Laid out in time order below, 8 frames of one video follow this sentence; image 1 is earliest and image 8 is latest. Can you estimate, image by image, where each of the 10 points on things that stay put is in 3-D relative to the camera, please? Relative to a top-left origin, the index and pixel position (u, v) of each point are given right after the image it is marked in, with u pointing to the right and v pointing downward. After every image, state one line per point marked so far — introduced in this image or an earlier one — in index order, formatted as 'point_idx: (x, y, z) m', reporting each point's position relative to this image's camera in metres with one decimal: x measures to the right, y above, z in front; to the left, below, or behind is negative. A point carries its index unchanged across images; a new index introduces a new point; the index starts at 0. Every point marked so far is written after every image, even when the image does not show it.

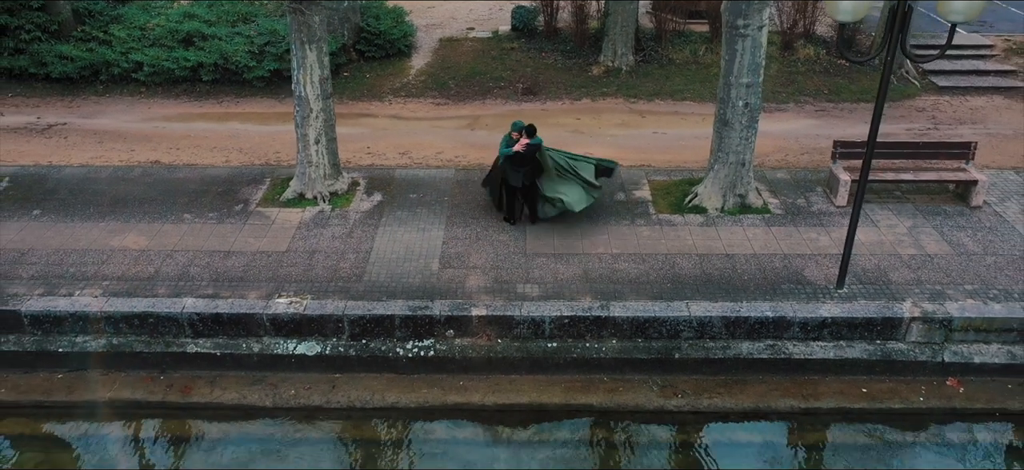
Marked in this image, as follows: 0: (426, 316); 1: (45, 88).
0: (-0.4, -0.4, +6.4) m
1: (-3.8, +1.2, +10.9) m
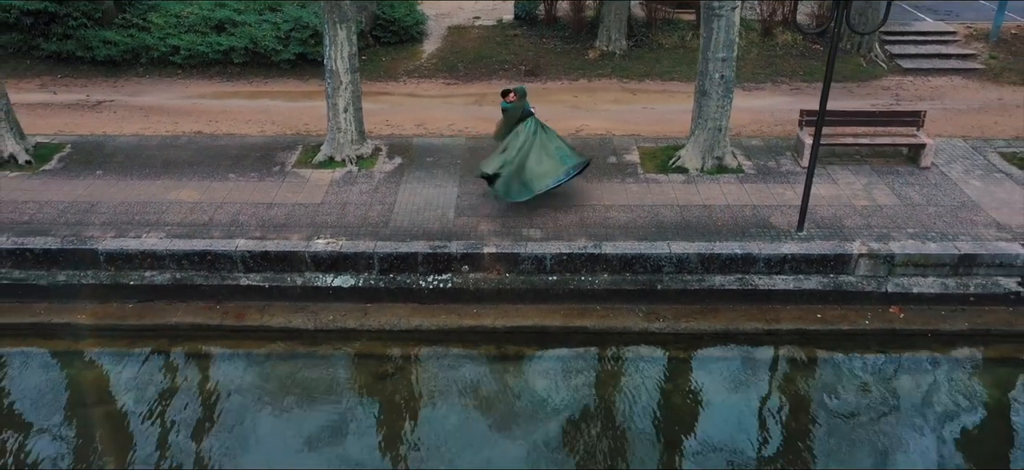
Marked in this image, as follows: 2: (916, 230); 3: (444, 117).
0: (-0.4, -0.1, +7.5) m
1: (-3.7, +1.5, +12.0) m
2: (+2.3, 0.0, +7.8) m
3: (-0.5, +0.9, +10.6) m
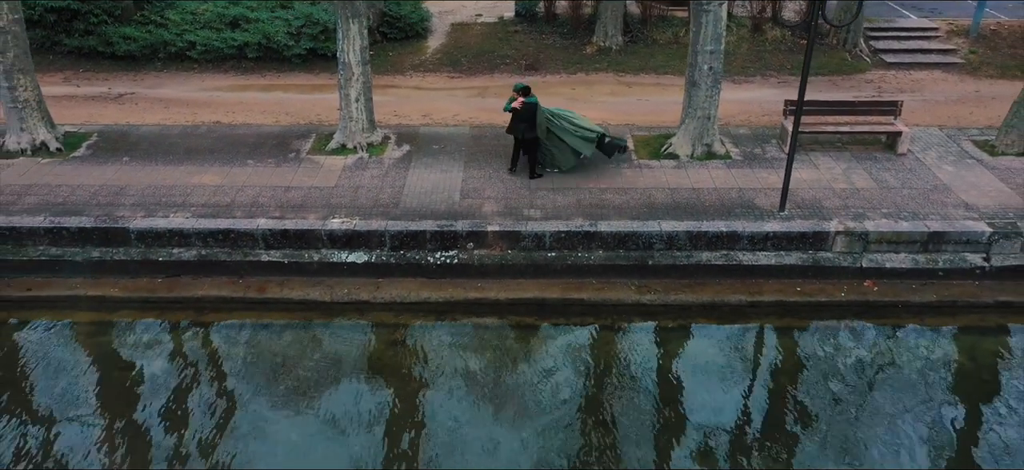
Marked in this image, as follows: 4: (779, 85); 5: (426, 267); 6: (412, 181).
0: (-0.4, 0.0, +8.1) m
1: (-3.7, +1.6, +12.5) m
2: (+2.3, +0.2, +8.3) m
3: (-0.5, +1.1, +11.2) m
4: (+2.4, +1.3, +11.9) m
5: (-0.5, -0.2, +8.1) m
6: (-0.7, +0.4, +9.0) m
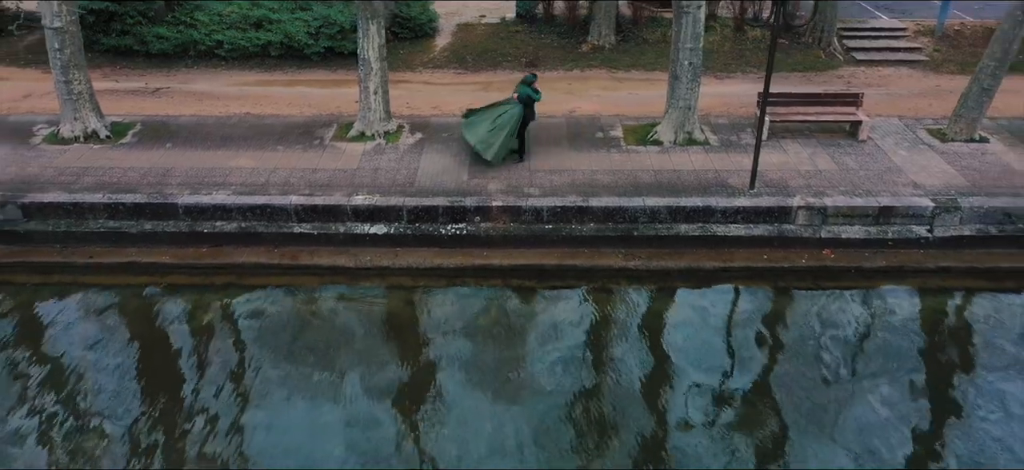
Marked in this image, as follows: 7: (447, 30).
0: (-0.4, +0.2, +9.2) m
1: (-3.7, +1.7, +13.6) m
2: (+2.3, +0.3, +9.5) m
3: (-0.5, +1.2, +12.3) m
4: (+2.4, +1.5, +13.0) m
5: (-0.5, 0.0, +9.2) m
6: (-0.7, +0.5, +10.1) m
7: (-0.7, +2.3, +15.0) m
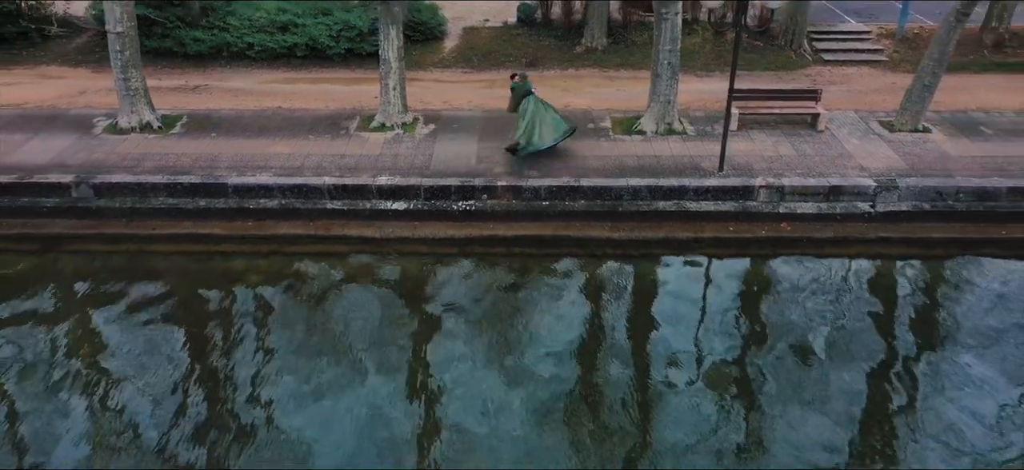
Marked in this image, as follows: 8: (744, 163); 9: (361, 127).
0: (-0.3, +0.4, +10.7) m
1: (-3.7, +1.9, +15.2) m
2: (+2.4, +0.5, +11.0) m
3: (-0.5, +1.4, +13.8) m
4: (+2.4, +1.7, +14.5) m
5: (-0.5, +0.2, +10.7) m
6: (-0.6, +0.7, +11.6) m
7: (-0.7, +2.5, +16.6) m
8: (+1.9, +0.6, +11.2) m
9: (-1.4, +1.0, +12.4) m
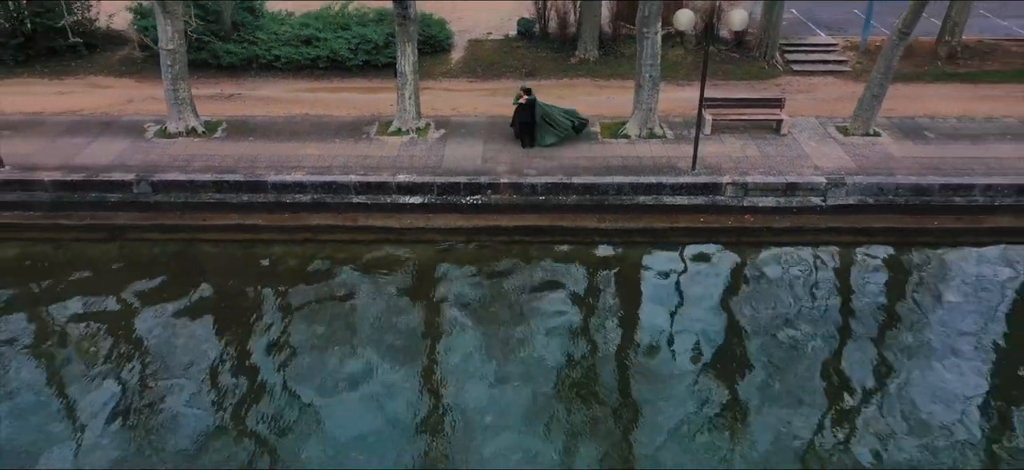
0: (-0.3, +0.5, +12.4) m
1: (-3.7, +2.0, +16.9) m
2: (+2.4, +0.6, +12.7) m
3: (-0.5, +1.5, +15.5) m
4: (+2.4, +1.8, +16.2) m
5: (-0.5, +0.3, +12.4) m
6: (-0.6, +0.8, +13.3) m
7: (-0.7, +2.6, +18.2) m
8: (+1.9, +0.7, +12.9) m
9: (-1.4, +1.1, +14.1) m
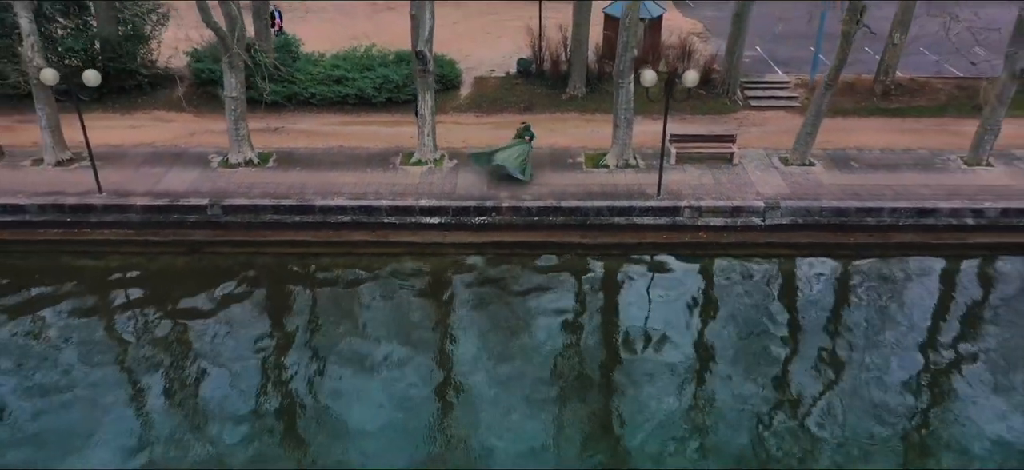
0: (-0.3, +0.3, +15.4) m
1: (-3.7, +1.9, +19.9) m
2: (+2.4, +0.5, +15.7) m
3: (-0.5, +1.4, +18.5) m
4: (+2.4, +1.6, +19.2) m
5: (-0.5, +0.1, +15.4) m
6: (-0.6, +0.7, +16.3) m
7: (-0.7, +2.4, +21.3) m
8: (+1.9, +0.5, +15.9) m
9: (-1.4, +0.9, +17.1) m
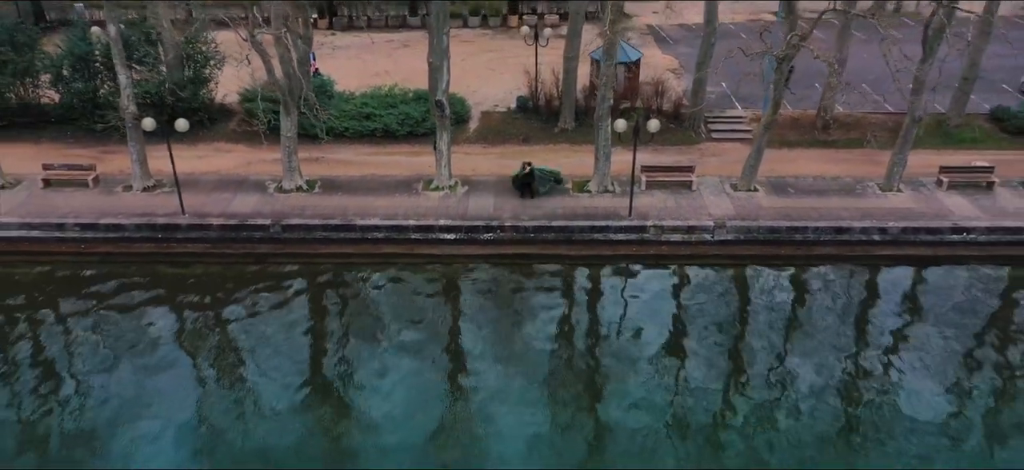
0: (-0.3, +0.1, +19.3) m
1: (-3.7, +1.7, +23.8) m
2: (+2.4, +0.3, +19.6) m
3: (-0.5, +1.2, +22.4) m
4: (+2.4, +1.4, +23.1) m
5: (-0.5, -0.1, +19.3) m
6: (-0.6, +0.5, +20.3) m
7: (-0.7, +2.2, +25.2) m
8: (+1.9, +0.3, +19.8) m
9: (-1.4, +0.7, +21.0) m
